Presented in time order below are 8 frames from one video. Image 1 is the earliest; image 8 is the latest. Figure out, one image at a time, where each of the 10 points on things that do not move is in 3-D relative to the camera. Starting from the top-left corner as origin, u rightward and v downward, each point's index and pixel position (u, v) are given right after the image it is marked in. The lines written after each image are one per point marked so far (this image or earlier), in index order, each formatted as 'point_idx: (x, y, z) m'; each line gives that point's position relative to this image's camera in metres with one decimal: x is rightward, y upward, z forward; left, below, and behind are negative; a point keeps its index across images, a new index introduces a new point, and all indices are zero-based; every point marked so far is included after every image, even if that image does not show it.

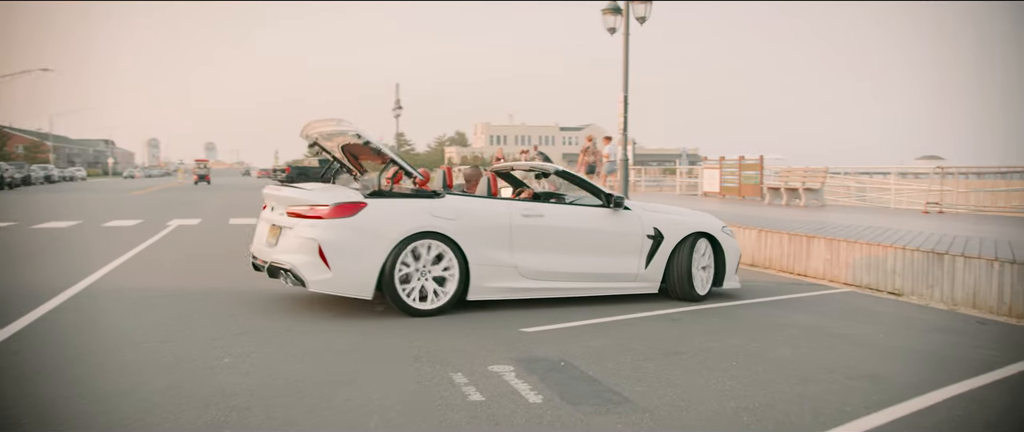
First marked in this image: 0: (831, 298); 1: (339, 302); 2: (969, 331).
0: (+3.6, -0.9, +8.4) m
1: (-1.6, -0.8, +7.2) m
2: (+3.8, -1.0, +6.3) m
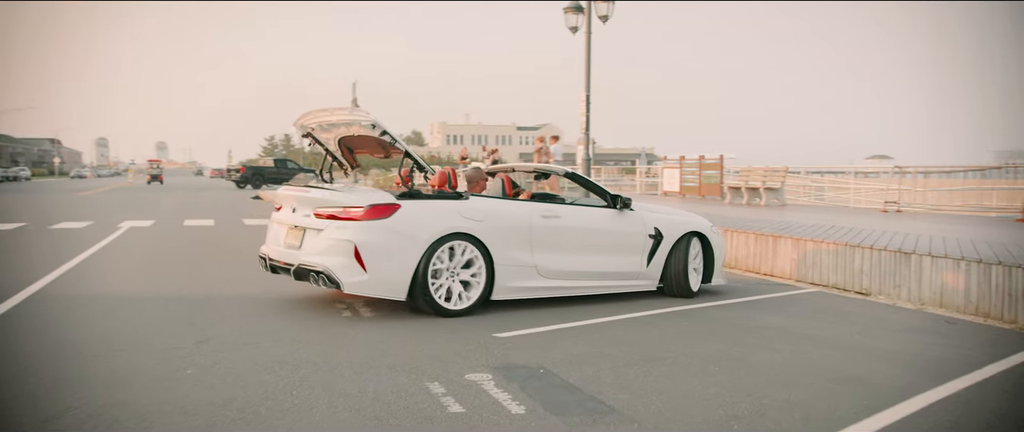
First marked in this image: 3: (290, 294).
0: (+3.2, -0.9, +8.3) m
1: (-1.9, -0.8, +6.9) m
2: (+3.6, -1.0, +6.3) m
3: (-2.2, -0.8, +7.6) m
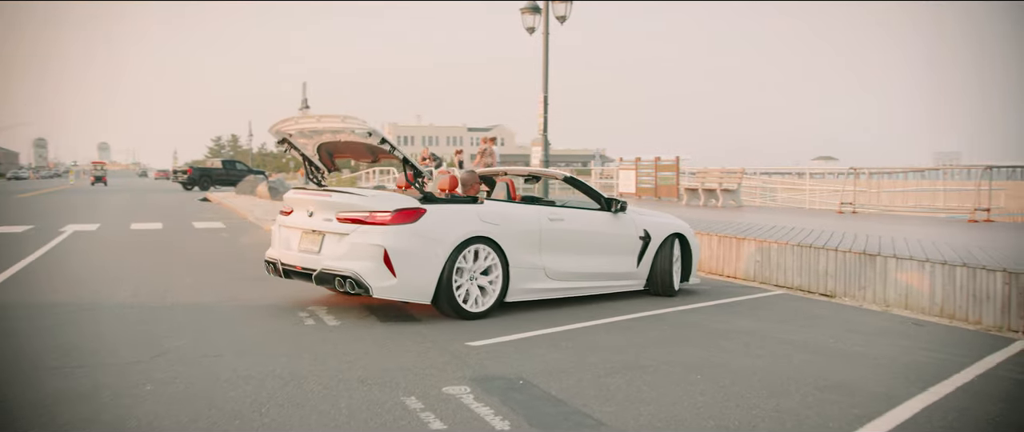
0: (+2.9, -0.9, +8.3) m
1: (-2.1, -0.9, +6.6) m
2: (+3.3, -1.0, +6.3) m
3: (-2.5, -0.8, +7.3) m
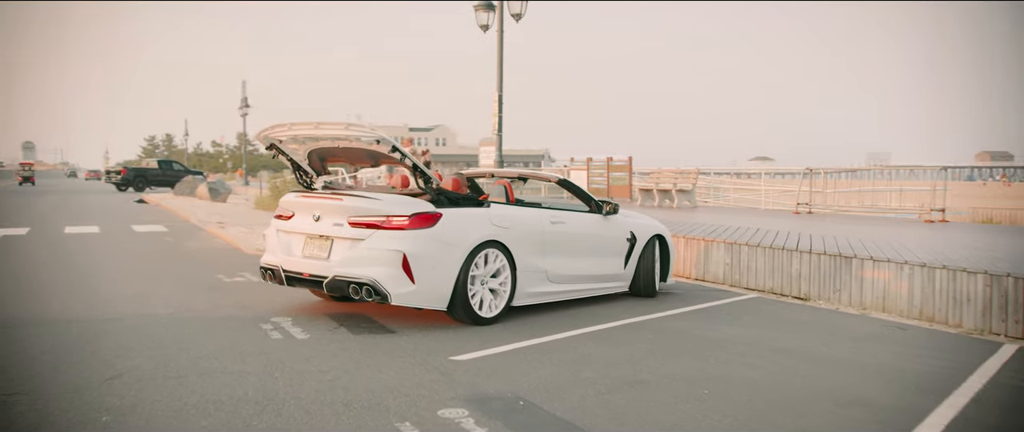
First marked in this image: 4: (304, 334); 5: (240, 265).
0: (+2.6, -1.0, +8.2) m
1: (-2.3, -0.9, +6.1) m
2: (+3.2, -1.0, +6.2) m
3: (-2.7, -0.9, +6.7) m
4: (-1.6, -0.9, +5.9) m
5: (-3.8, -0.7, +10.6) m
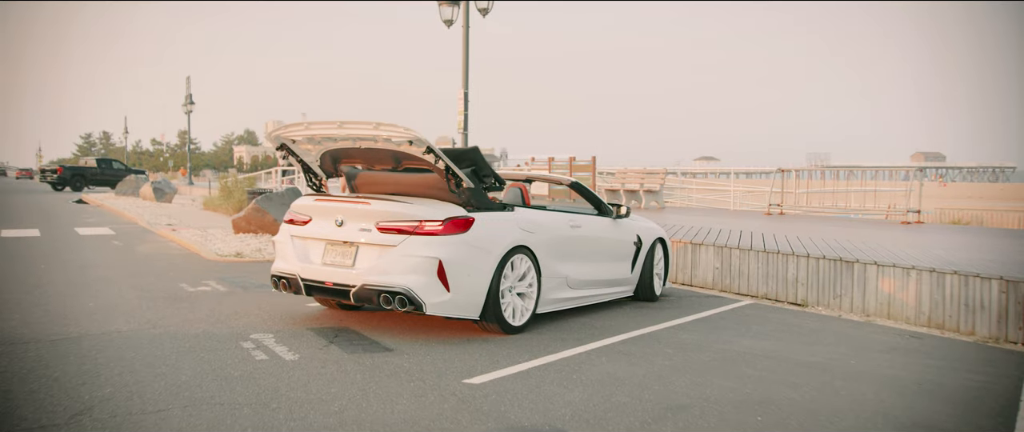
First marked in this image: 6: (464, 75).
0: (+2.5, -1.0, +7.9) m
1: (-2.2, -1.0, +5.5) m
2: (+3.2, -1.1, +6.0) m
3: (-2.7, -0.9, +6.1) m
4: (-1.5, -1.0, +5.3) m
5: (-4.0, -0.7, +9.9) m
6: (-1.1, +3.4, +18.0) m
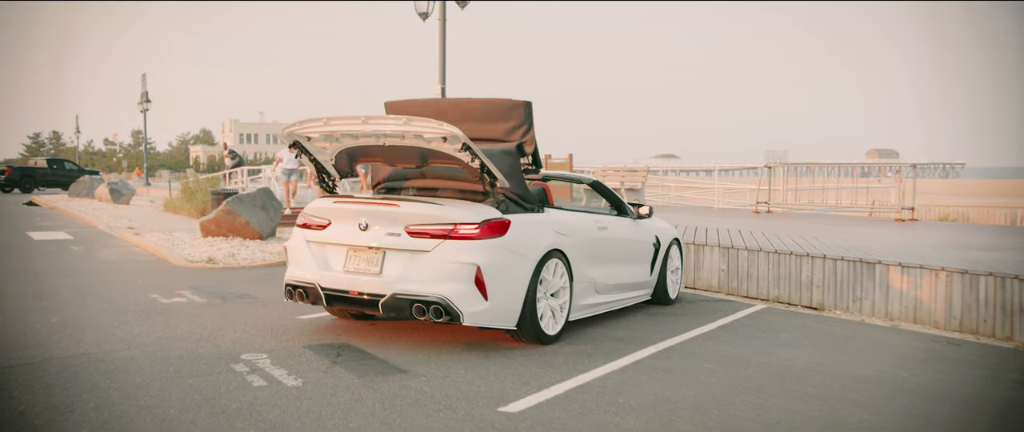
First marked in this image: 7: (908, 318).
0: (+2.5, -1.0, +7.4) m
1: (-2.0, -1.0, +4.8) m
2: (+3.4, -1.1, +5.6) m
3: (-2.5, -1.0, +5.4) m
4: (-1.3, -1.0, +4.7) m
5: (-4.1, -0.8, +9.1) m
6: (-1.6, +3.3, +17.3) m
7: (+3.9, -1.0, +7.4) m
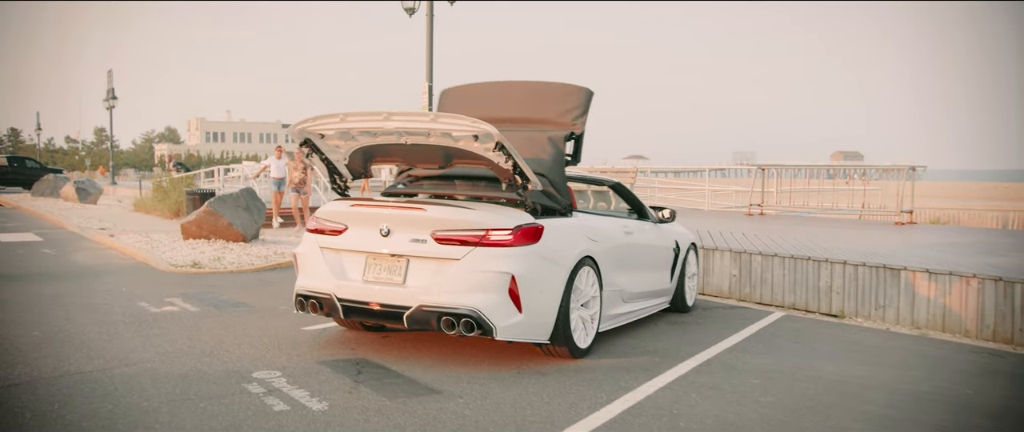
0: (+2.7, -1.0, +7.2) m
1: (-1.8, -1.0, +4.4) m
2: (+3.6, -1.1, +5.3) m
3: (-2.3, -1.0, +4.9) m
4: (-1.1, -1.0, +4.2) m
5: (-4.0, -0.8, +8.6) m
6: (-1.8, +3.3, +16.9) m
7: (+4.0, -1.0, +7.2) m
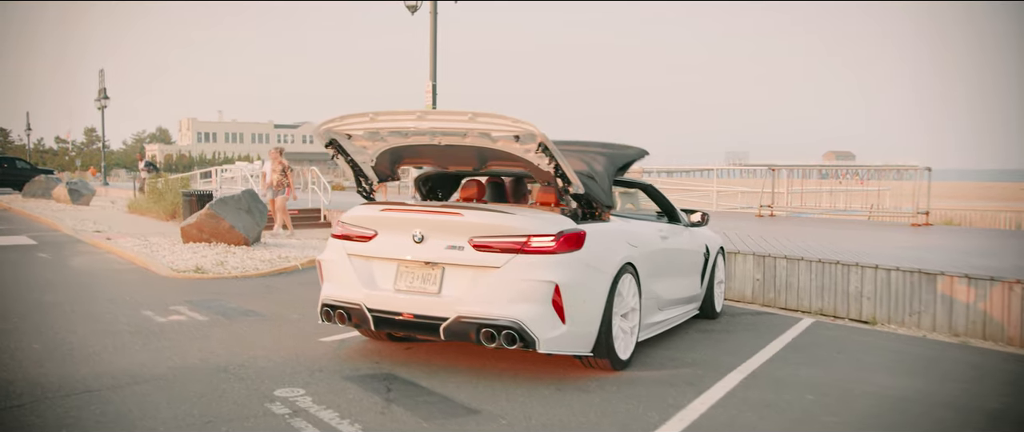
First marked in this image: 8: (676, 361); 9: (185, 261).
0: (+2.9, -1.1, +6.9) m
1: (-1.6, -1.1, +4.1) m
2: (+3.8, -1.1, +5.0) m
3: (-2.1, -1.0, +4.6) m
4: (-0.9, -1.1, +3.9) m
5: (-3.8, -0.8, +8.2) m
6: (-1.7, +3.3, +16.6) m
7: (+4.2, -1.1, +6.9) m
8: (+1.1, -1.1, +5.3) m
9: (-4.7, -0.7, +10.9) m
